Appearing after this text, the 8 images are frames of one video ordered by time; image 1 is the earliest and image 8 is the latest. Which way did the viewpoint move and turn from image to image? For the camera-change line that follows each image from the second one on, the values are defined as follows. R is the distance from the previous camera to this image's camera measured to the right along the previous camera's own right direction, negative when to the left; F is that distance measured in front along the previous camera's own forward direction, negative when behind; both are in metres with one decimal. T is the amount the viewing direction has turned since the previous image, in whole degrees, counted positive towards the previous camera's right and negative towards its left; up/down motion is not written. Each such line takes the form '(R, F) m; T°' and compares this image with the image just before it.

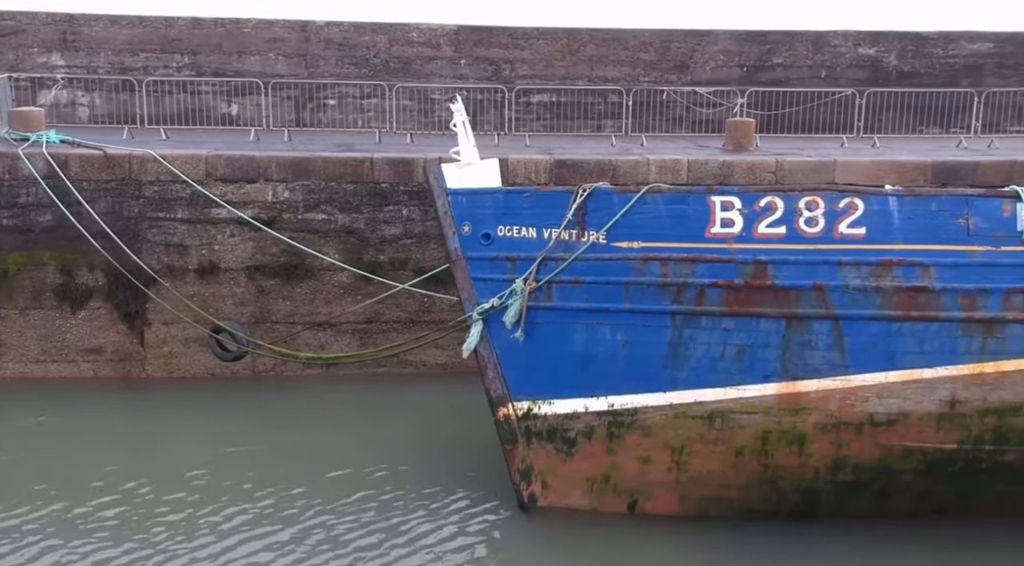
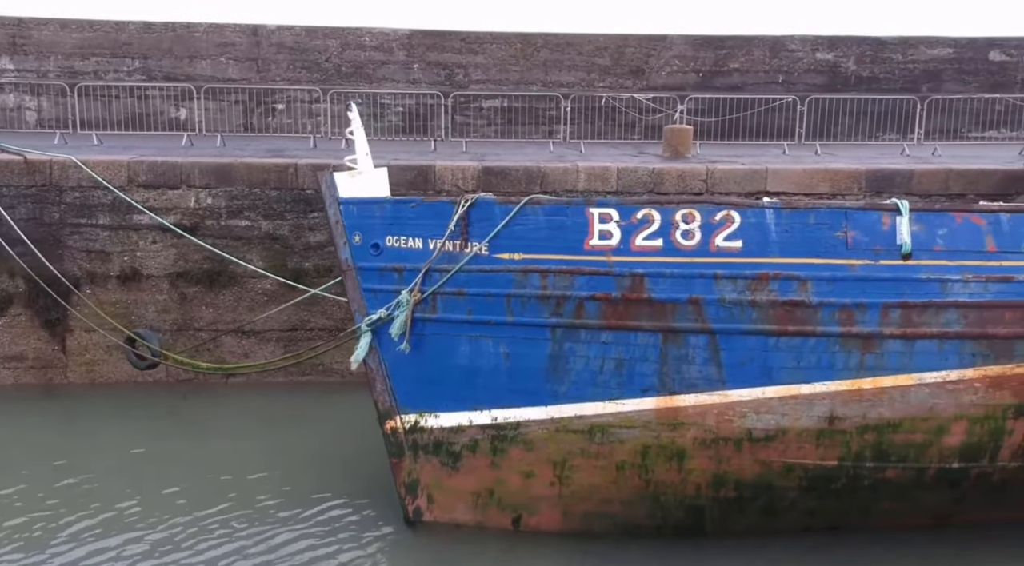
(+0.8, +0.1) m; 0°
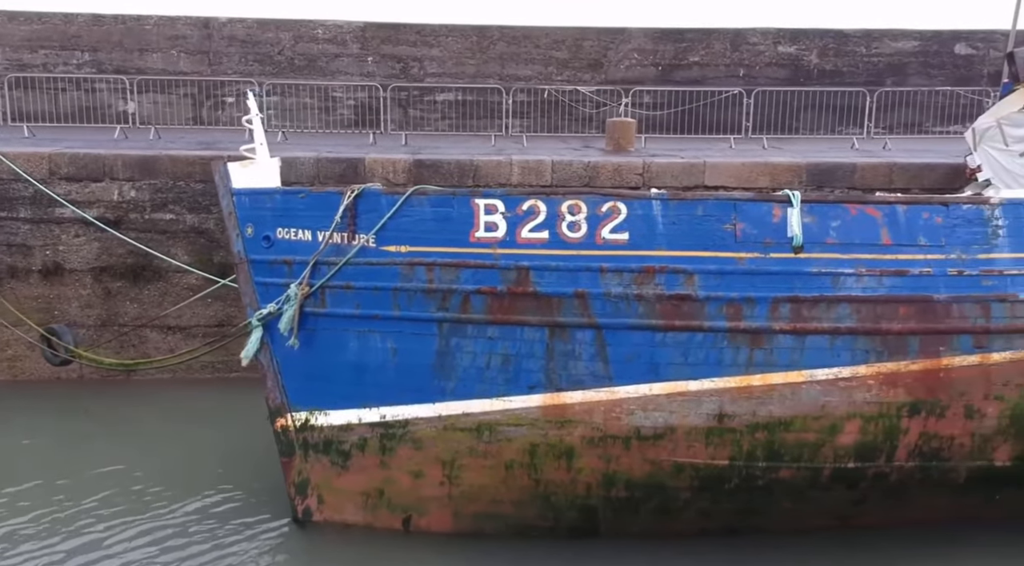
(+0.8, +0.2) m; 0°
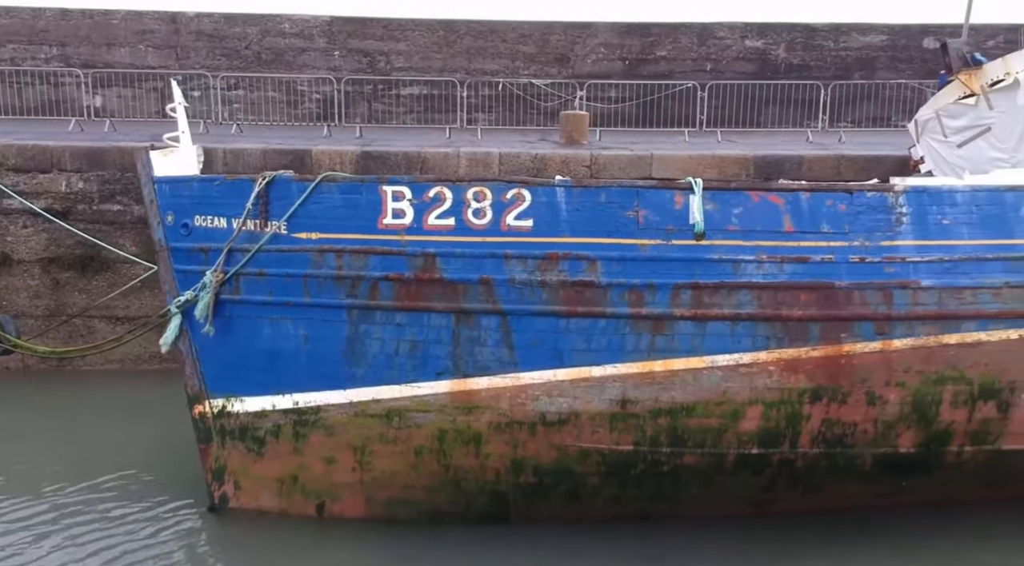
(+0.6, 0.0) m; 0°
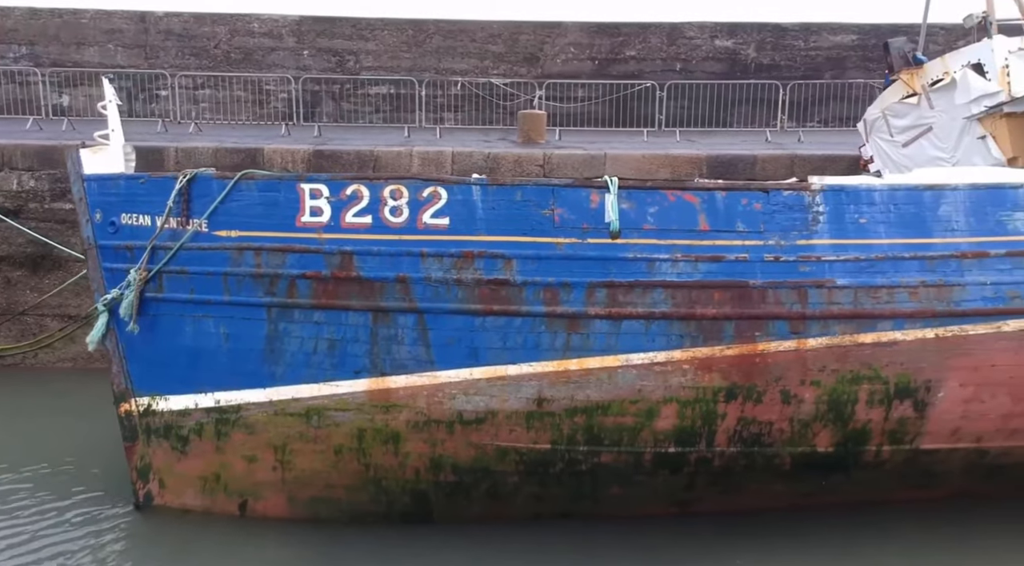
(+0.5, 0.0) m; 0°
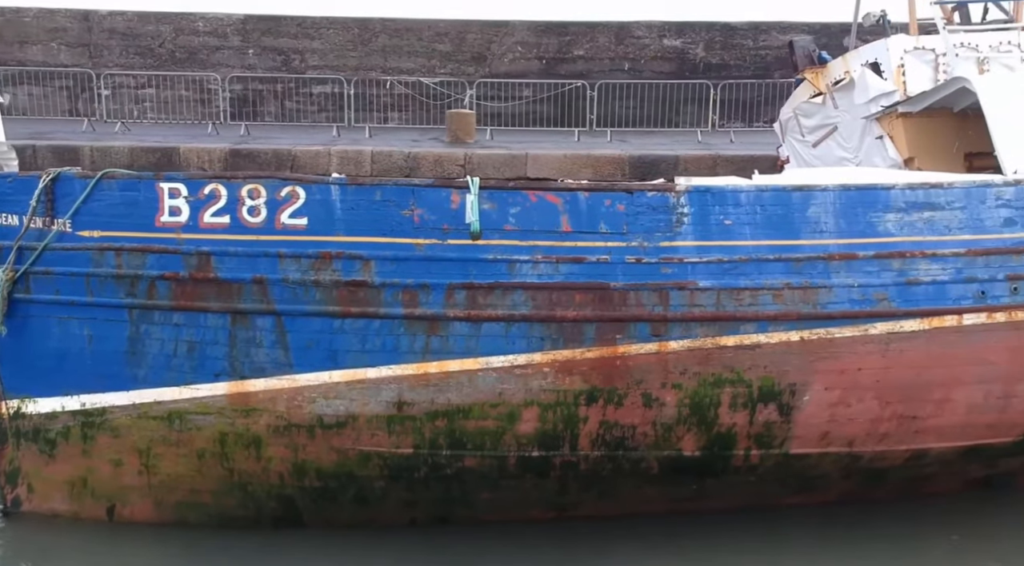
(+0.9, +0.1) m; 0°
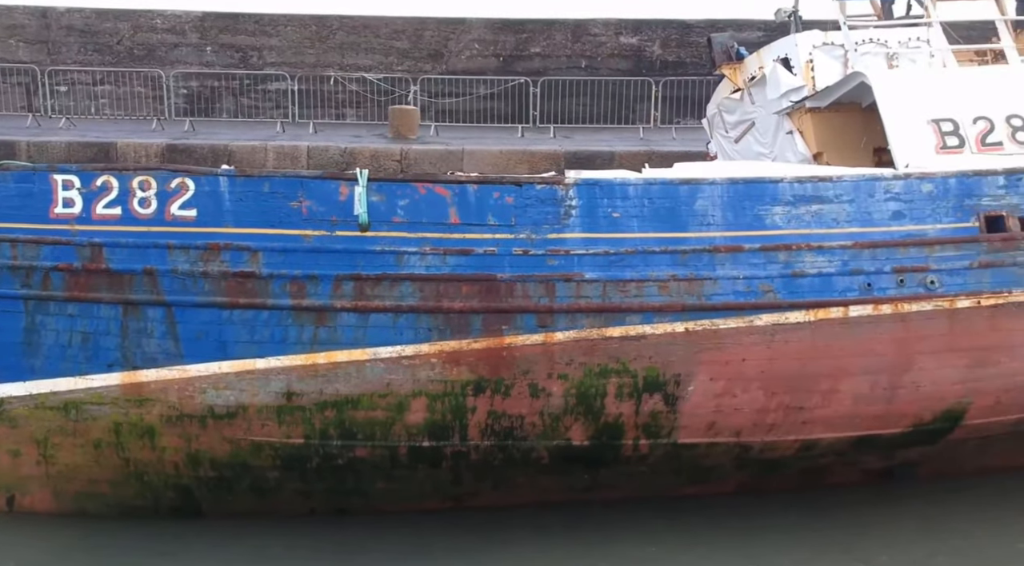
(+0.7, -0.1) m; 0°
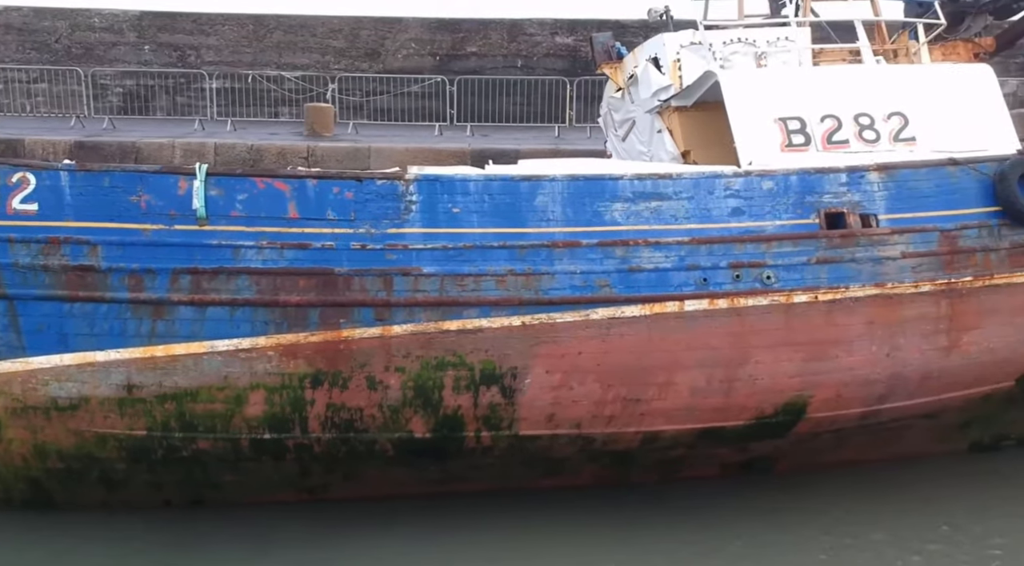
(+1.0, -0.1) m; 0°
